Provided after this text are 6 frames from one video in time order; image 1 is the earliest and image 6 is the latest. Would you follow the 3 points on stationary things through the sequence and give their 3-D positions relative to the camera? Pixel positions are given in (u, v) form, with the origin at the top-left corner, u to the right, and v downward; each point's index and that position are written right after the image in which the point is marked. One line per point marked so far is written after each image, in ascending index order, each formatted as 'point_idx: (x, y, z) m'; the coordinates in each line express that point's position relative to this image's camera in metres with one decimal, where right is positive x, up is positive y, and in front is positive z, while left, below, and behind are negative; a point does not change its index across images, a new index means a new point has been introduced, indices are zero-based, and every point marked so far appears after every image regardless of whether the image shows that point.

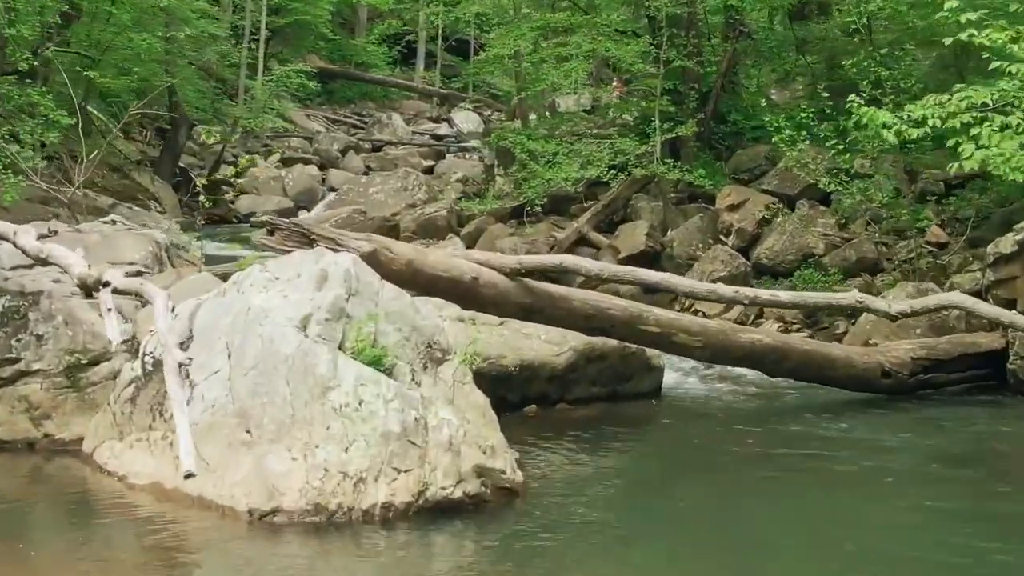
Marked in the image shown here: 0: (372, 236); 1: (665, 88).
0: (-0.9, +0.3, +6.9) m
1: (+2.2, +2.9, +15.5) m
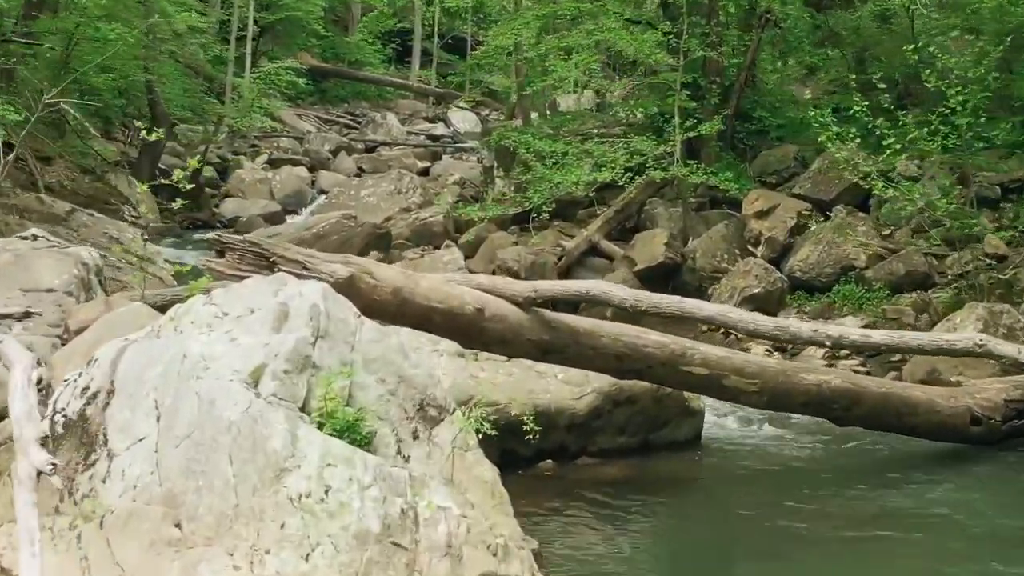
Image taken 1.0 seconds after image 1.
0: (-0.8, +0.1, +5.5) m
1: (+2.3, +2.7, +14.1) m
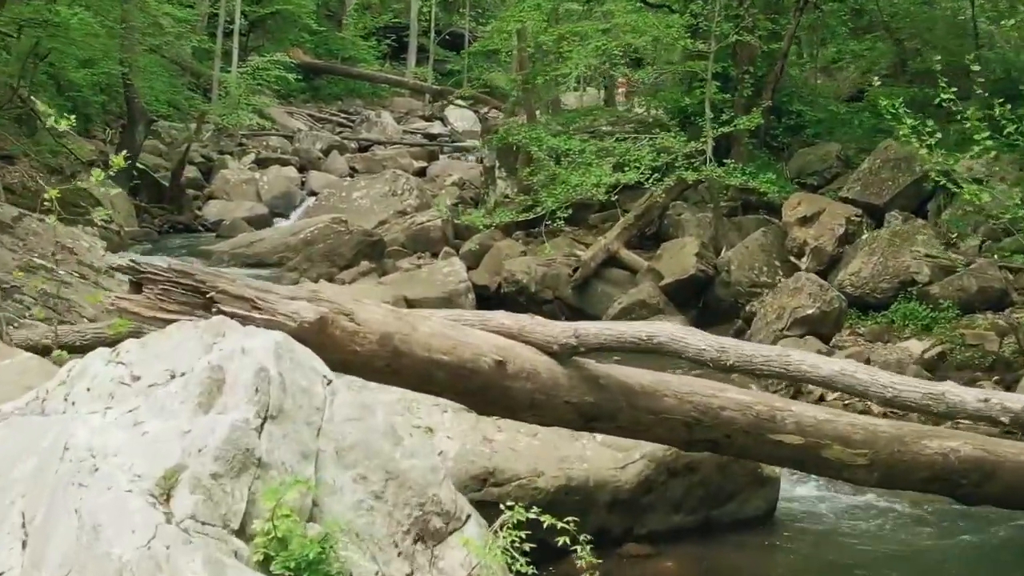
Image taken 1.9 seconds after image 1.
0: (-0.7, 0.0, +4.0) m
1: (+2.4, +2.5, +12.5) m
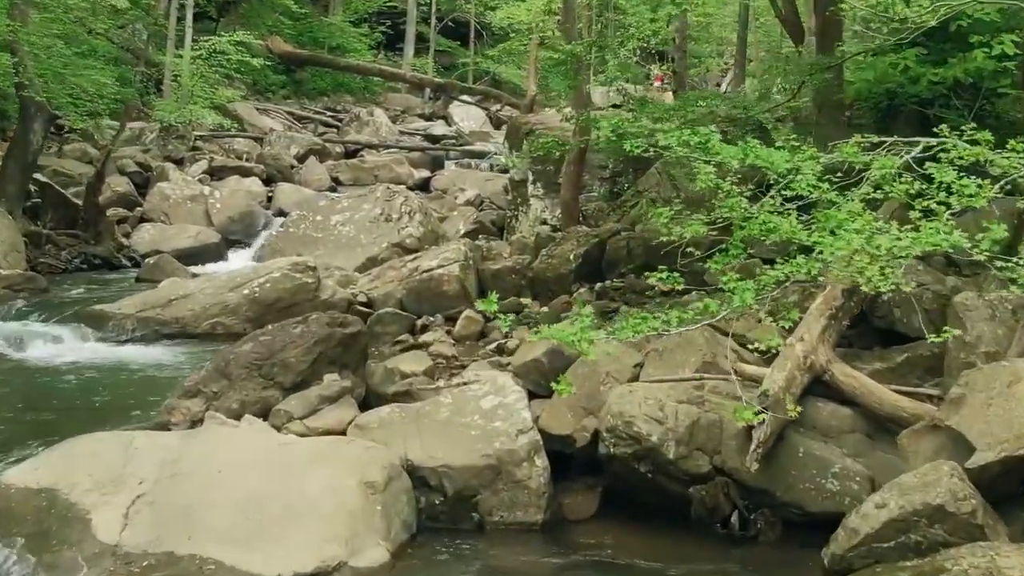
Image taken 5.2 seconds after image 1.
0: (-0.1, -0.9, -2.1) m
1: (+3.0, +1.6, +6.5) m
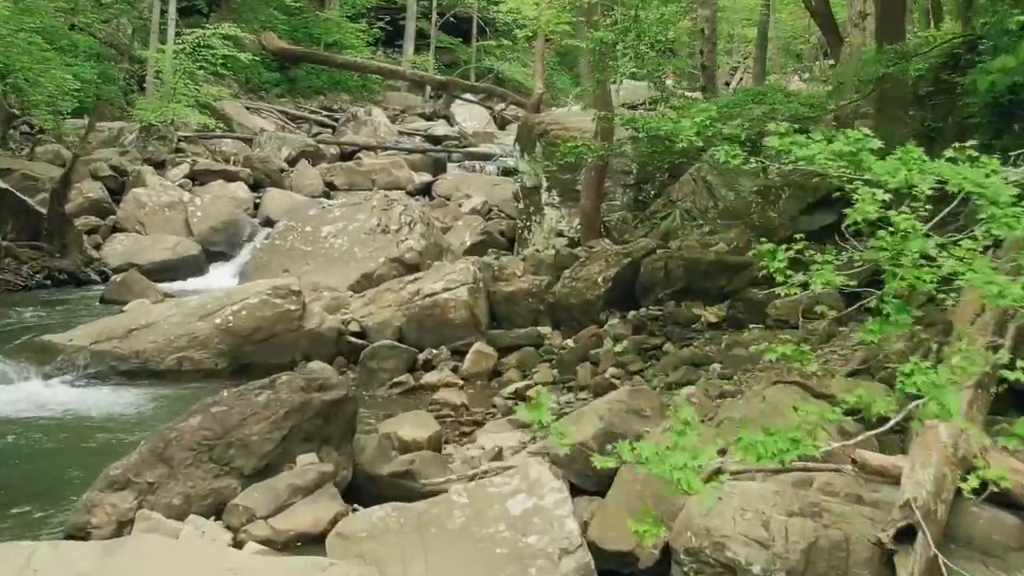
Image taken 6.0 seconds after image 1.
0: (+0.1, -1.1, -3.7) m
1: (+3.1, +1.4, +4.8) m
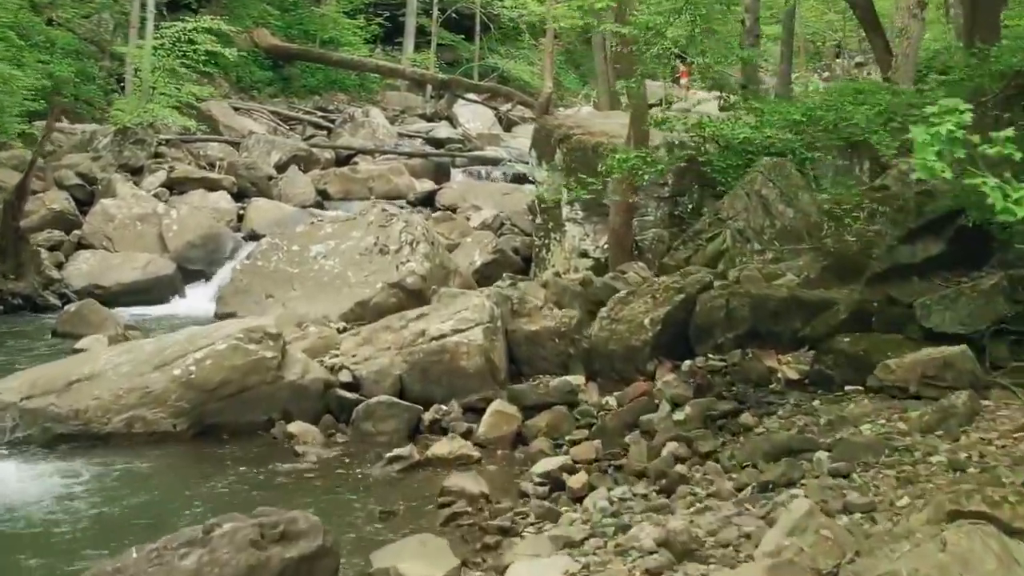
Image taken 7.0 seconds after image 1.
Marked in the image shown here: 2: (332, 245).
0: (+0.3, -1.5, -5.5) m
1: (+3.3, +1.1, +3.0) m
2: (-2.0, +0.5, +12.1) m
